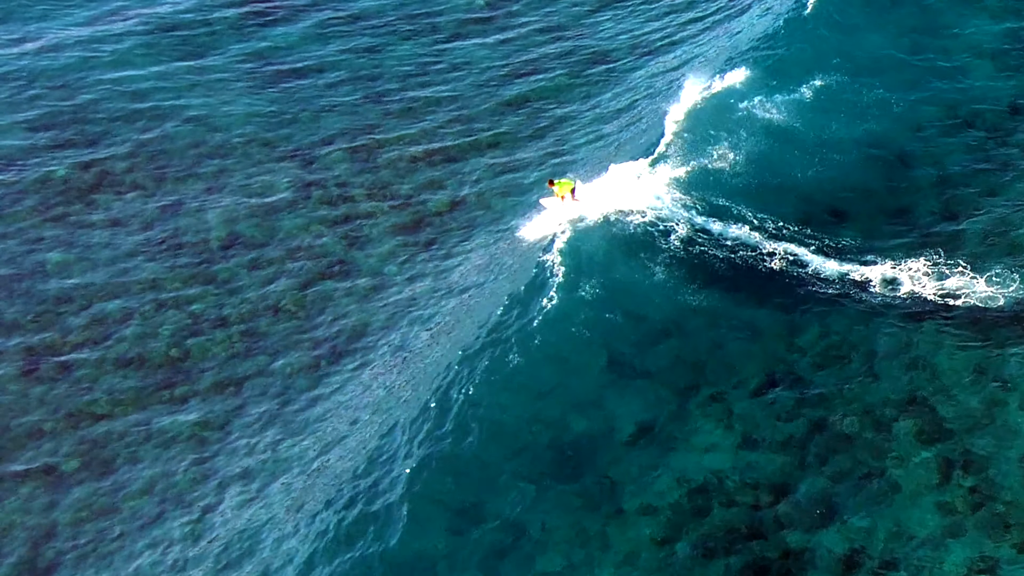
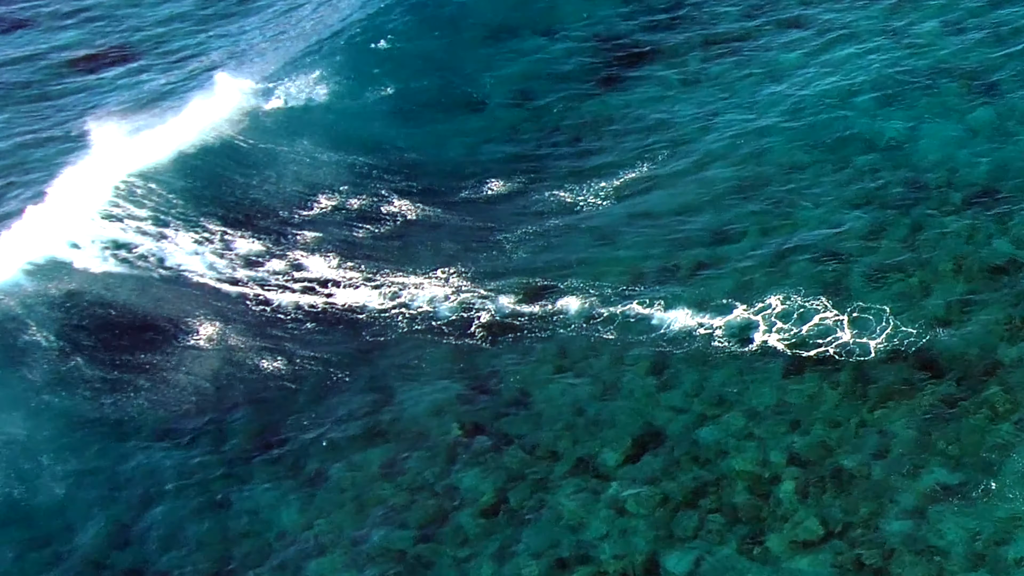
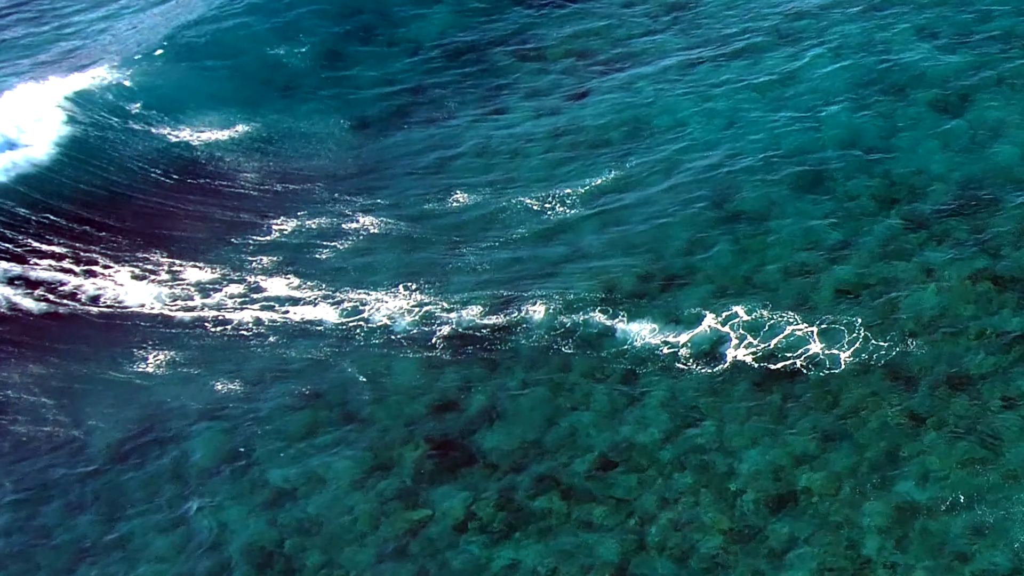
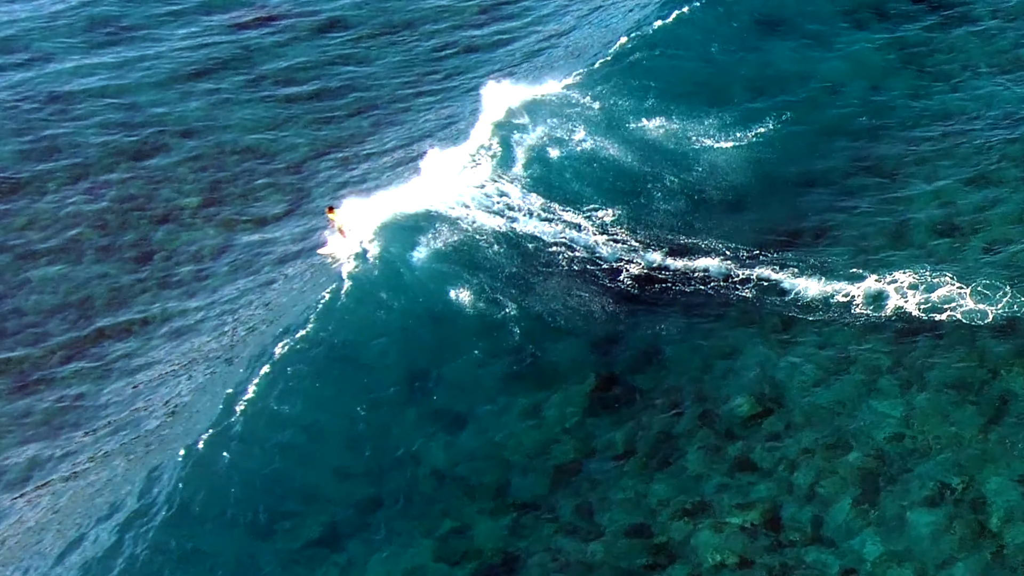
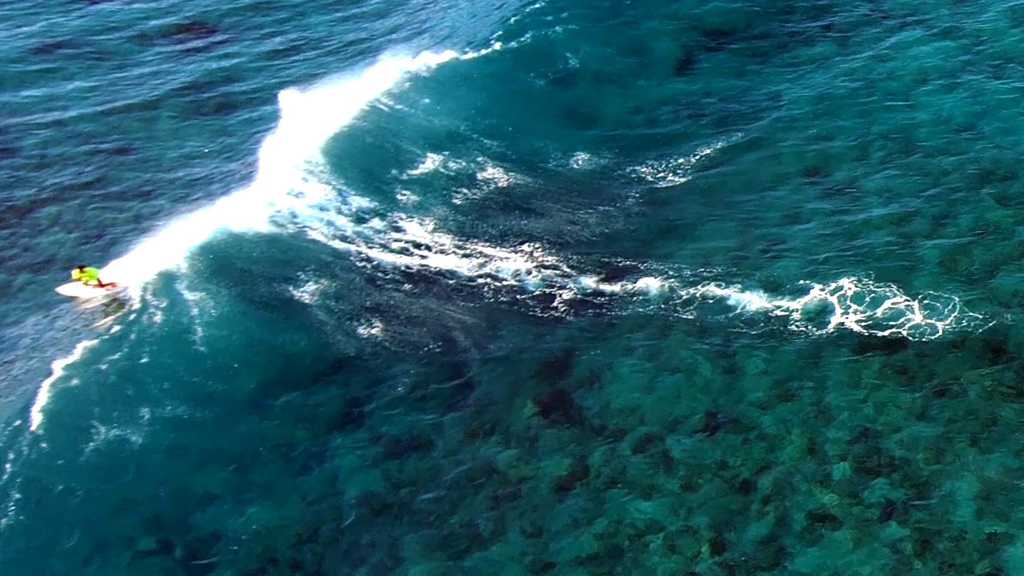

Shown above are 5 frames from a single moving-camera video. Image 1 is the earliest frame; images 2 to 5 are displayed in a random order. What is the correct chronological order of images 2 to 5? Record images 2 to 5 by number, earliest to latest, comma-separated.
4, 5, 2, 3
